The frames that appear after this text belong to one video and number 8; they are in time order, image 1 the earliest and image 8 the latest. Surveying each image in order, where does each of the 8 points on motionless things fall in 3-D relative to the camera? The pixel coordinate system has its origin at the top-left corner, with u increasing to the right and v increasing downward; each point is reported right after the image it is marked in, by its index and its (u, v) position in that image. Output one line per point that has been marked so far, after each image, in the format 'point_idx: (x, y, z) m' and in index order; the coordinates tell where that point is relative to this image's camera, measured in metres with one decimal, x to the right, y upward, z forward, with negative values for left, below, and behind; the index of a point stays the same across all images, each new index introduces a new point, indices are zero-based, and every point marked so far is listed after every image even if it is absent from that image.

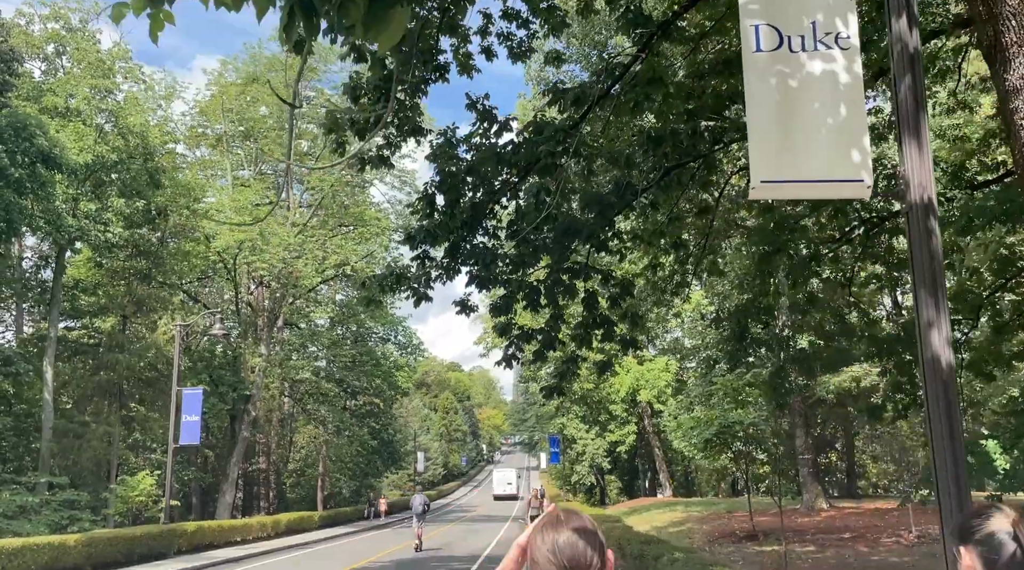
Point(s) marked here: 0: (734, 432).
0: (+5.1, -3.4, +19.6) m
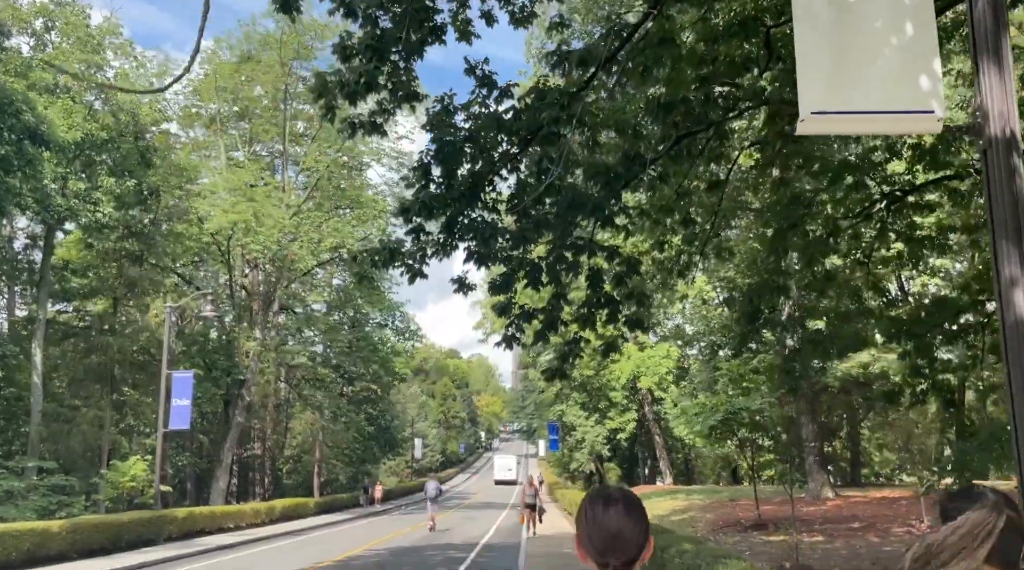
0: (+5.1, -3.0, +19.1) m
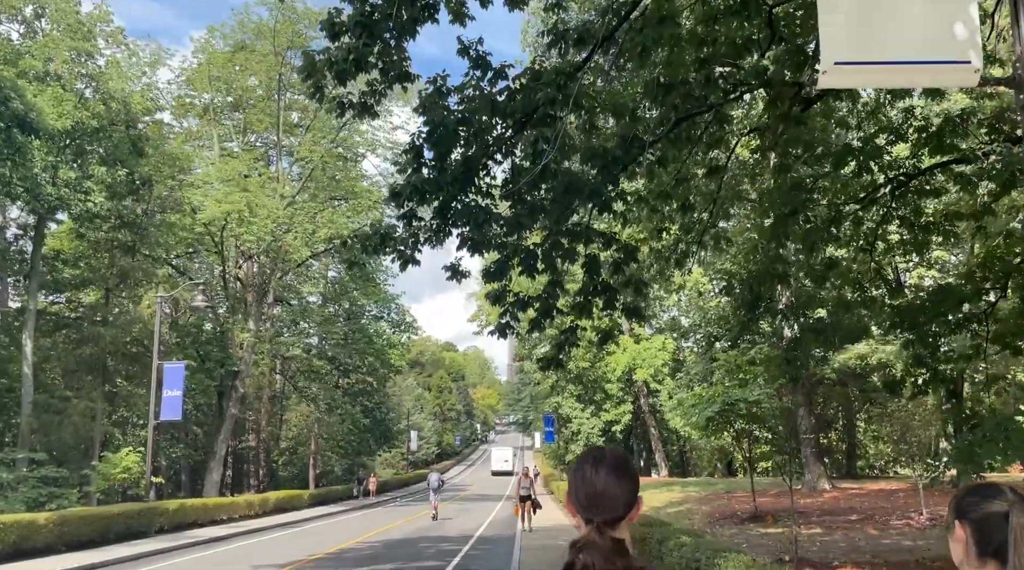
0: (+5.0, -2.7, +18.8) m
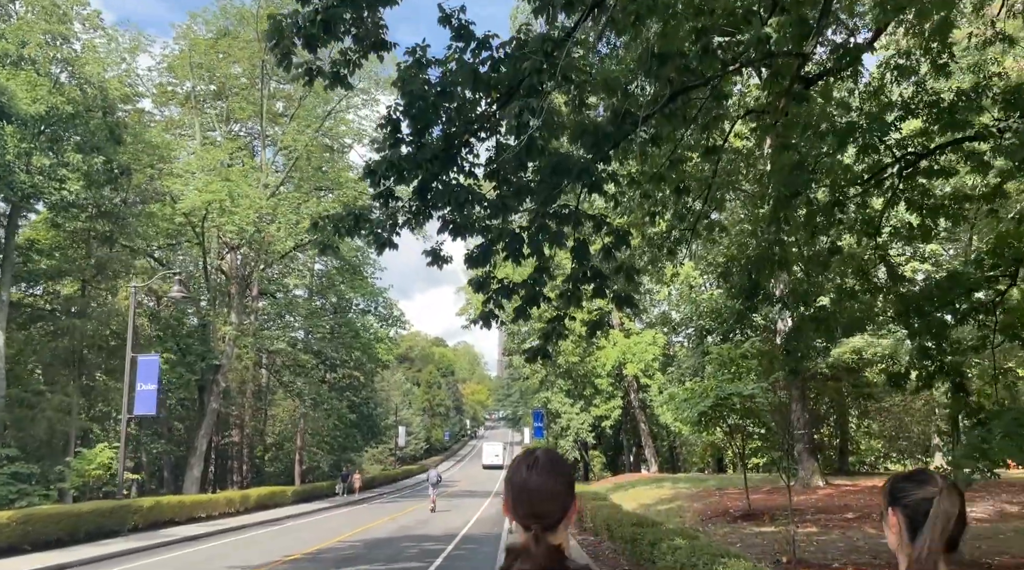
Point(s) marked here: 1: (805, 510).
0: (+4.7, -2.5, +18.2) m
1: (+6.3, -4.8, +18.4) m
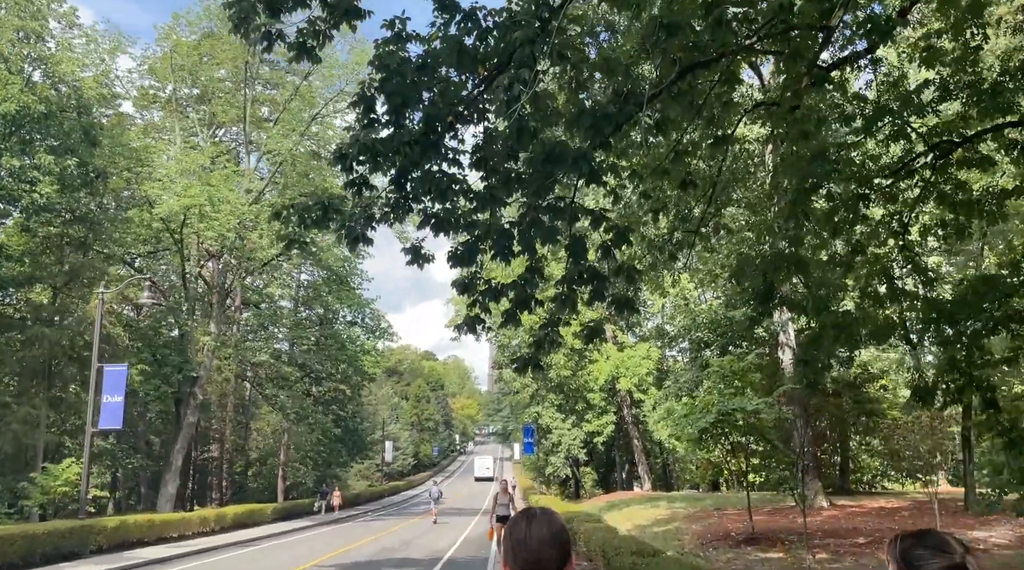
0: (+4.4, -2.7, +17.1) m
1: (+6.0, -5.0, +17.3) m
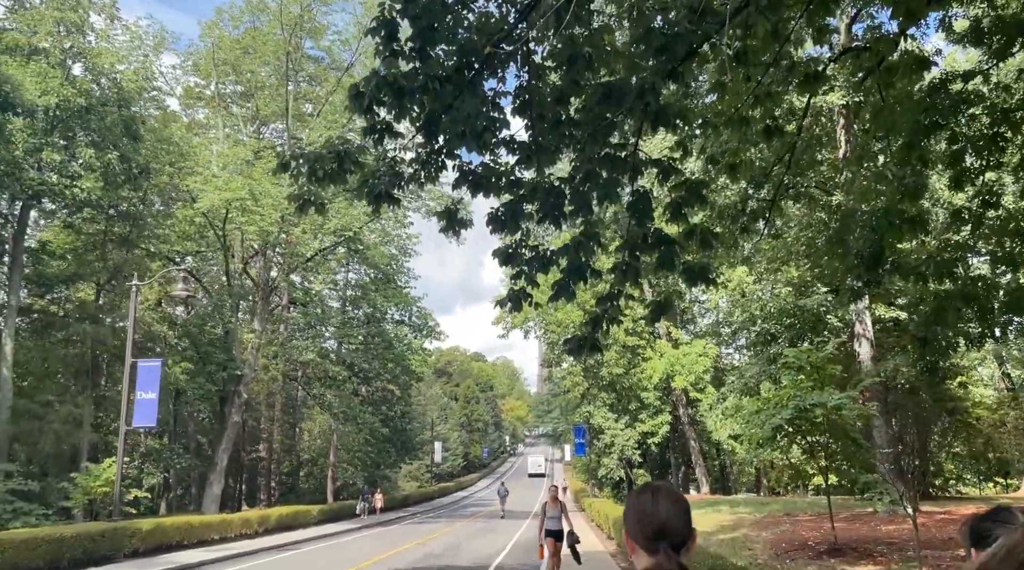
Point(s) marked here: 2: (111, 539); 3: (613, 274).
0: (+5.4, -2.4, +15.5) m
1: (+7.0, -4.7, +15.5) m
2: (-8.8, -5.6, +18.9) m
3: (+1.1, +0.1, +8.9) m
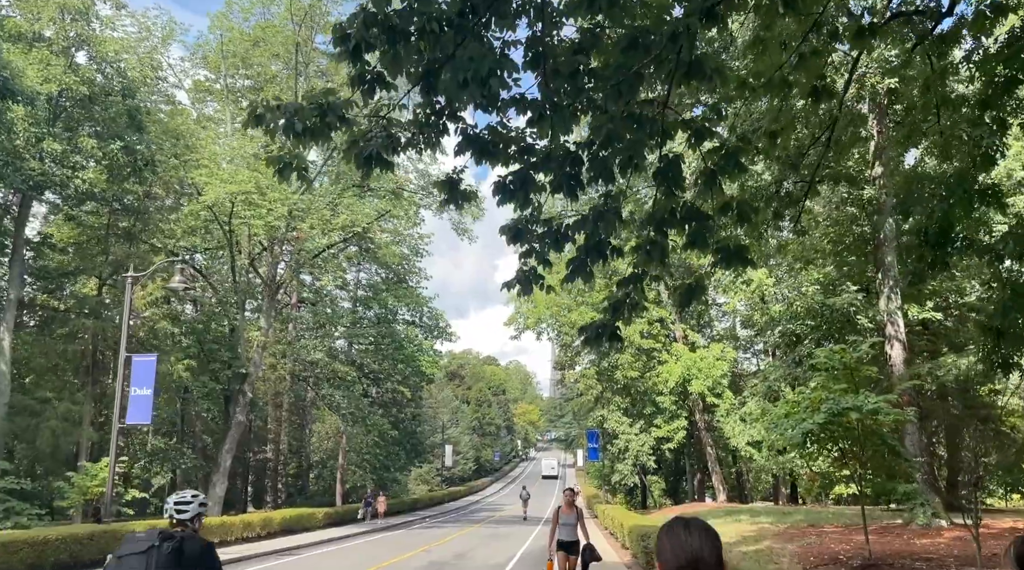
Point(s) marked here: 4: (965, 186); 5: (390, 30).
0: (+5.6, -2.3, +14.4) m
1: (+7.2, -4.6, +14.4) m
2: (-8.6, -5.4, +18.0) m
3: (+1.1, +0.2, +7.9) m
4: (+3.5, +0.7, +6.7) m
5: (-0.9, +1.8, +6.5) m
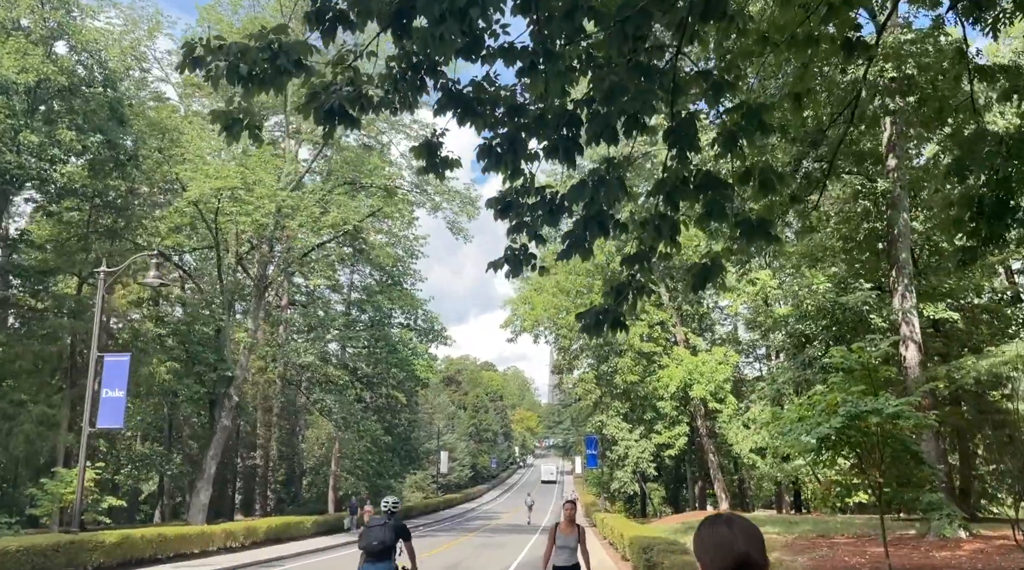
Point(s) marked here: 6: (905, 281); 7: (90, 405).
0: (+5.5, -2.2, +13.4) m
1: (+7.0, -4.5, +13.3) m
2: (-8.8, -5.3, +16.9) m
3: (+1.0, +0.4, +6.9) m
4: (+3.4, +0.8, +5.7) m
5: (-1.0, +2.0, +5.5) m
6: (+8.7, +0.1, +18.9) m
7: (-9.3, -2.7, +19.1) m
